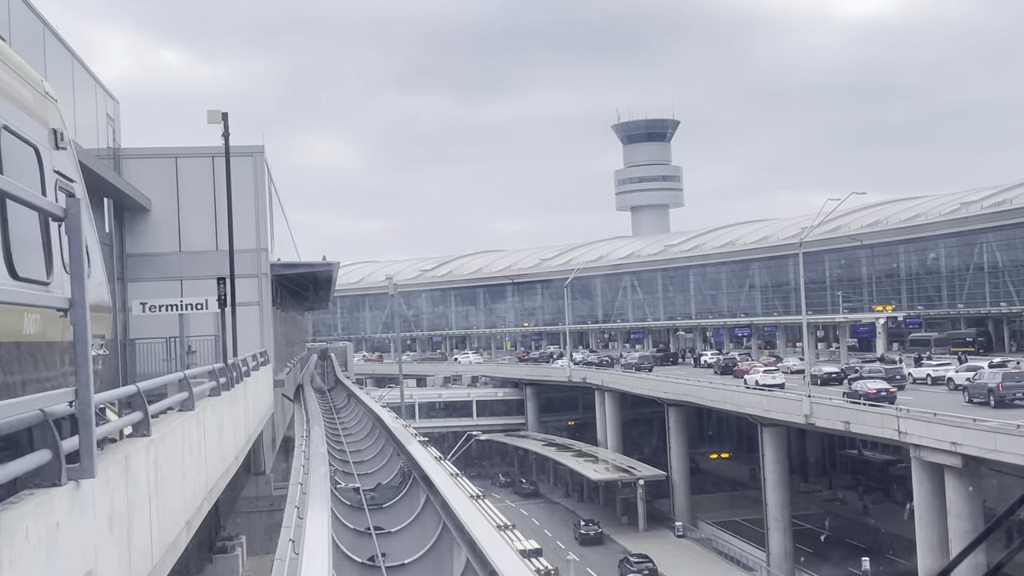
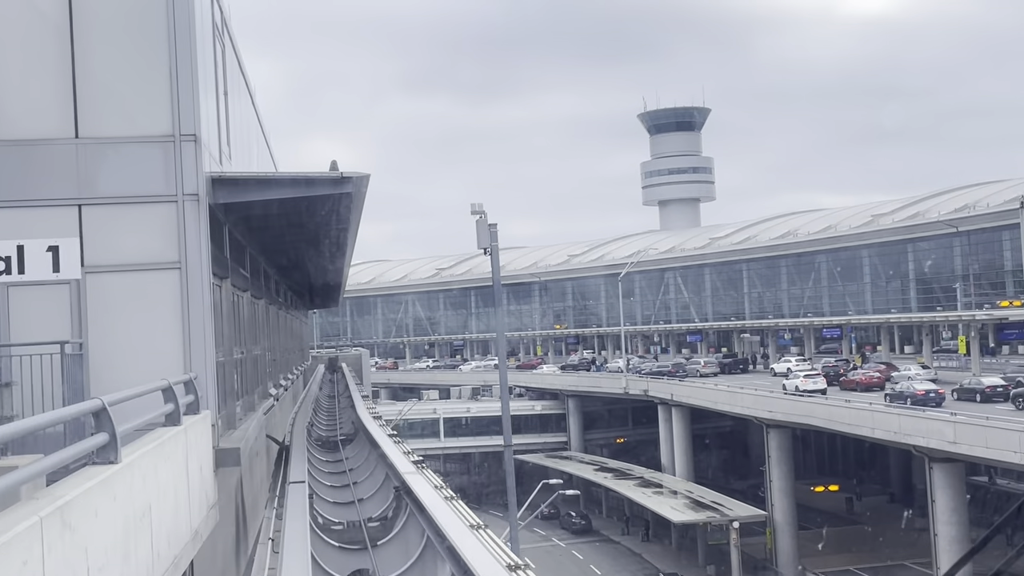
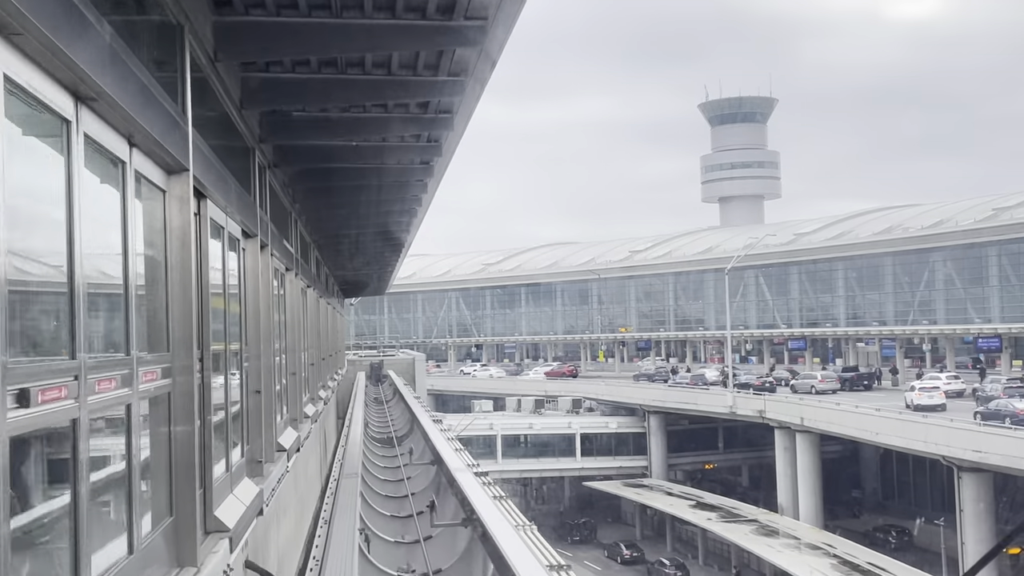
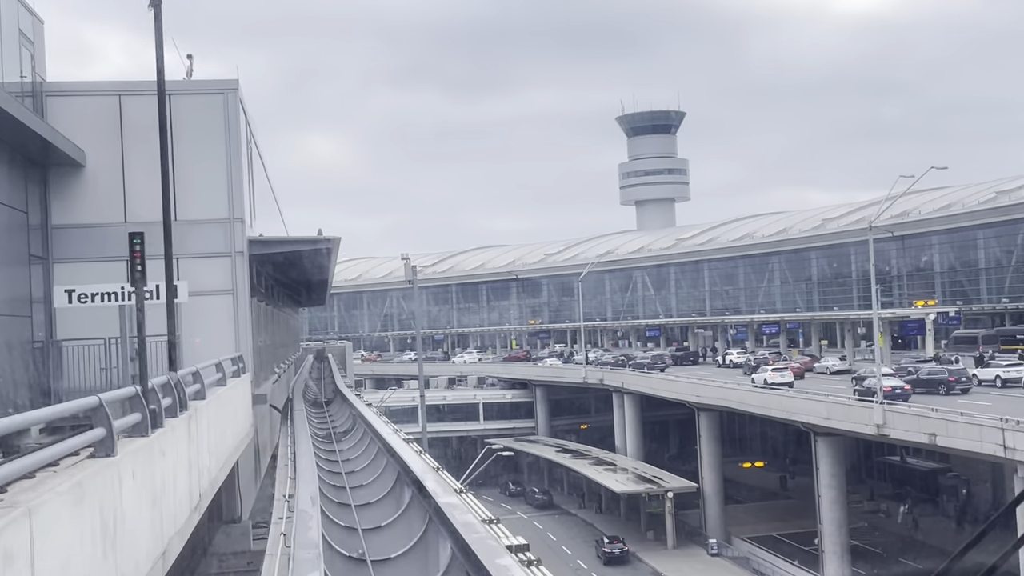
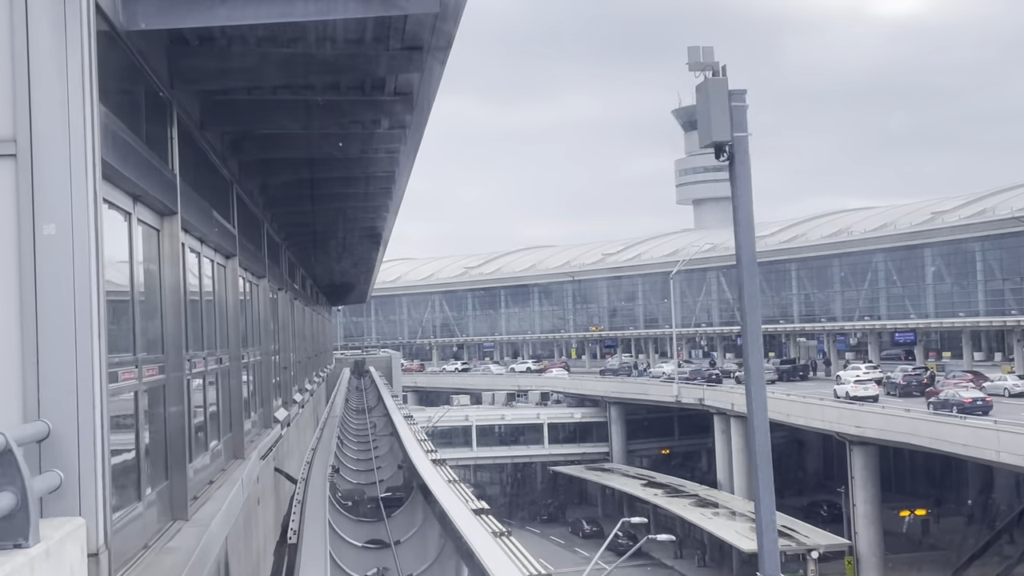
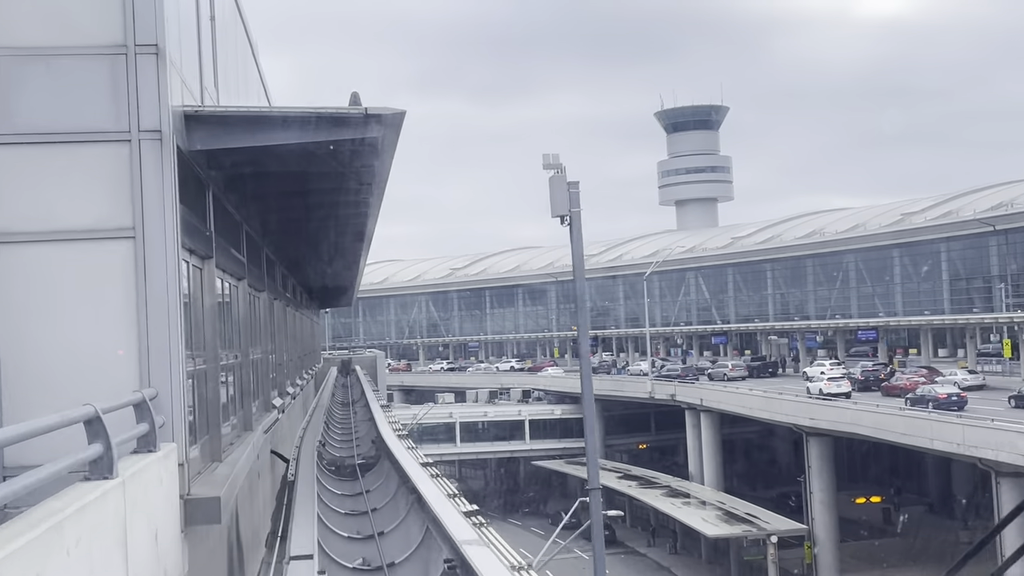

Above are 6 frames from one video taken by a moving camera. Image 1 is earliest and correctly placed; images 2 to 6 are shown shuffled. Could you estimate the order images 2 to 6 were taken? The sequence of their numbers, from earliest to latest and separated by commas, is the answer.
4, 2, 6, 5, 3
